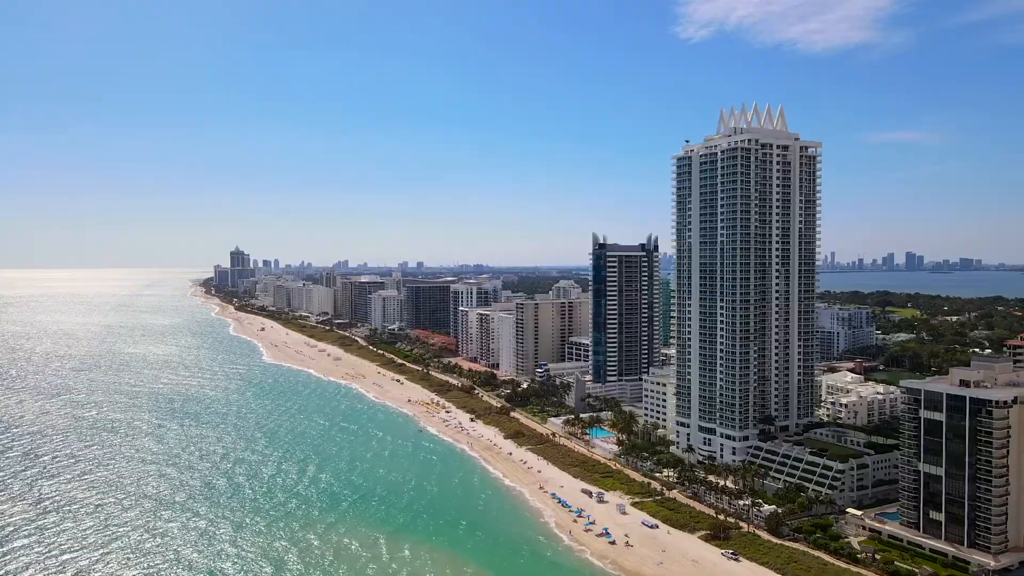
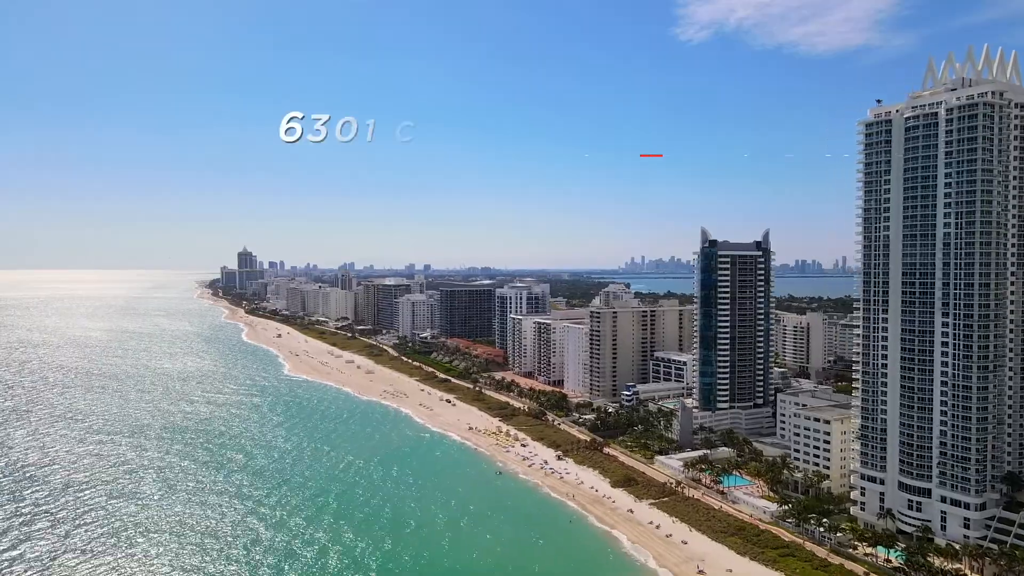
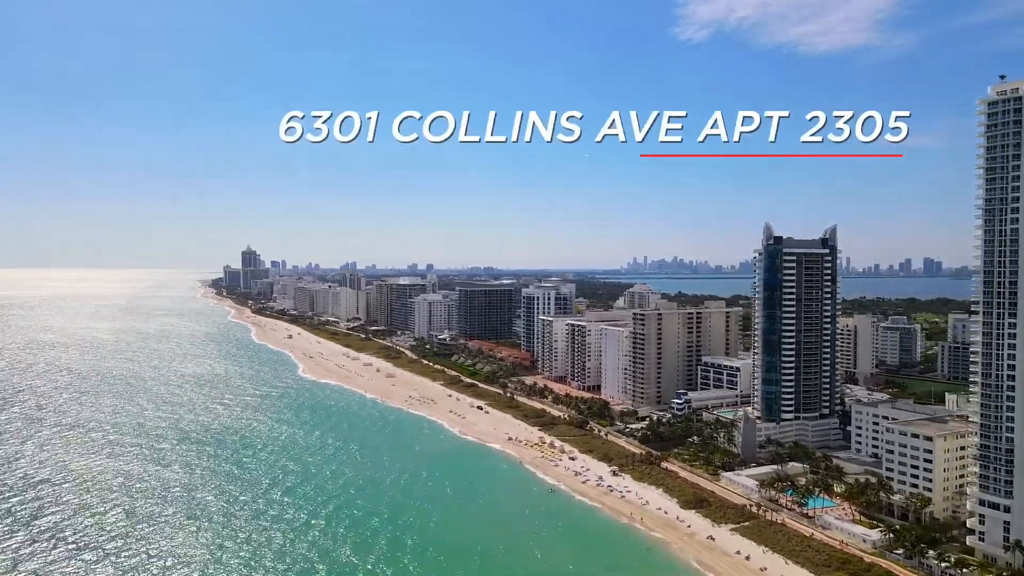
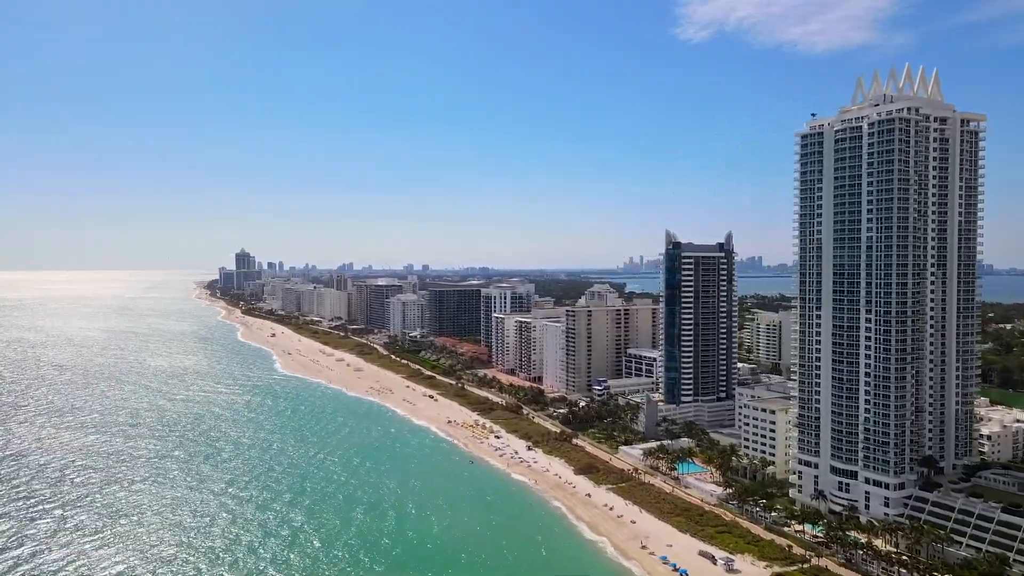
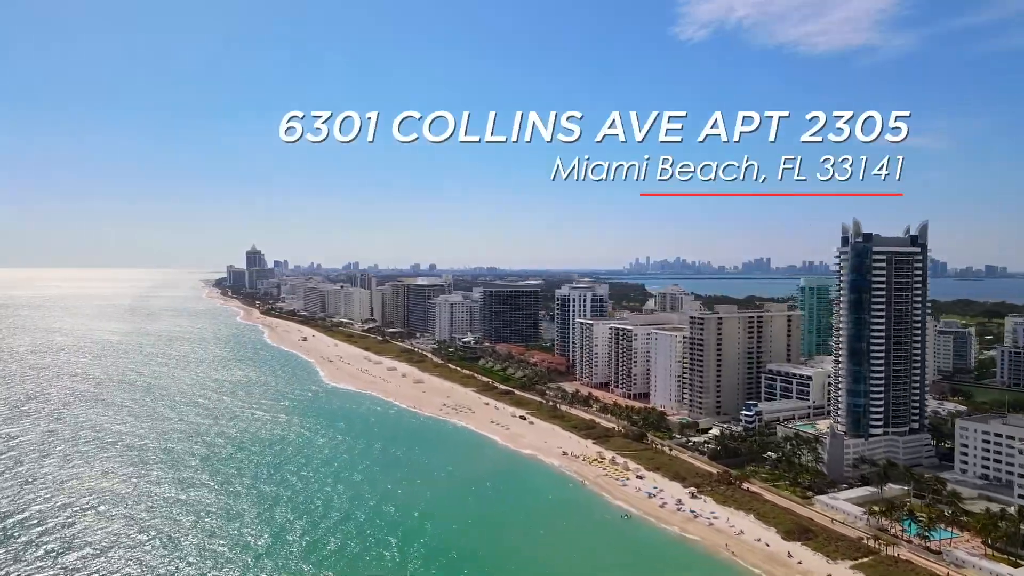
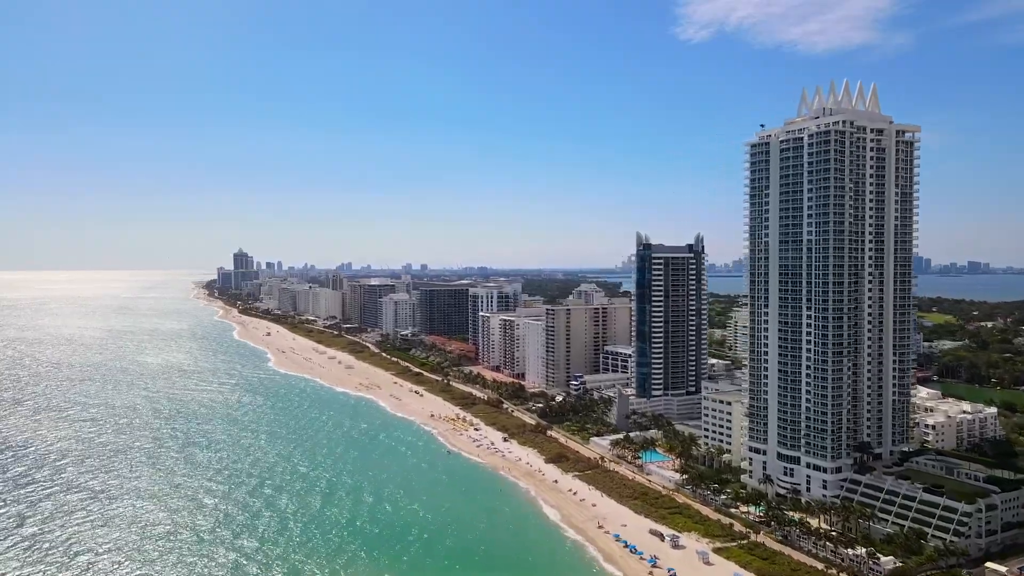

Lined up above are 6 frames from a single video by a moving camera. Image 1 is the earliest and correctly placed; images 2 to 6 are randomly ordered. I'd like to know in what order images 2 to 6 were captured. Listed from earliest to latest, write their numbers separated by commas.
6, 4, 2, 3, 5
